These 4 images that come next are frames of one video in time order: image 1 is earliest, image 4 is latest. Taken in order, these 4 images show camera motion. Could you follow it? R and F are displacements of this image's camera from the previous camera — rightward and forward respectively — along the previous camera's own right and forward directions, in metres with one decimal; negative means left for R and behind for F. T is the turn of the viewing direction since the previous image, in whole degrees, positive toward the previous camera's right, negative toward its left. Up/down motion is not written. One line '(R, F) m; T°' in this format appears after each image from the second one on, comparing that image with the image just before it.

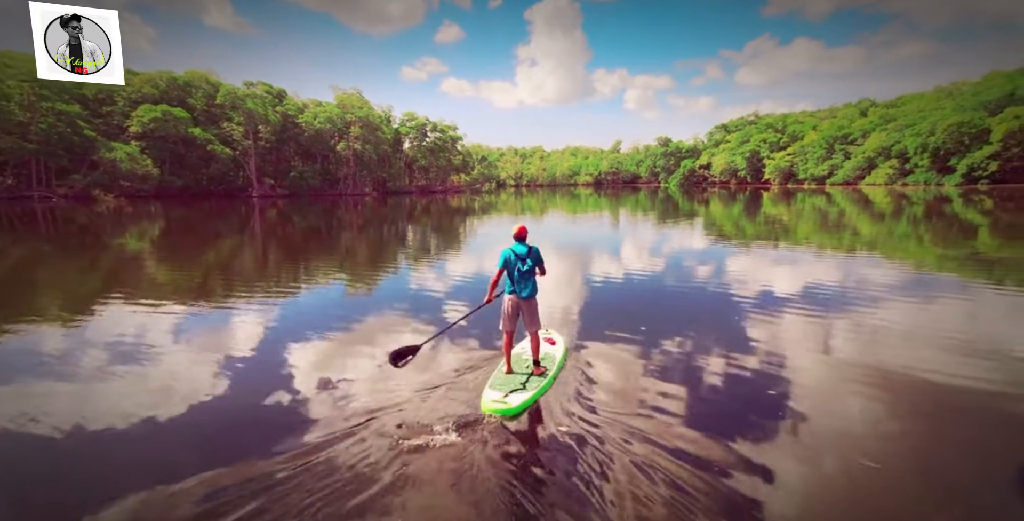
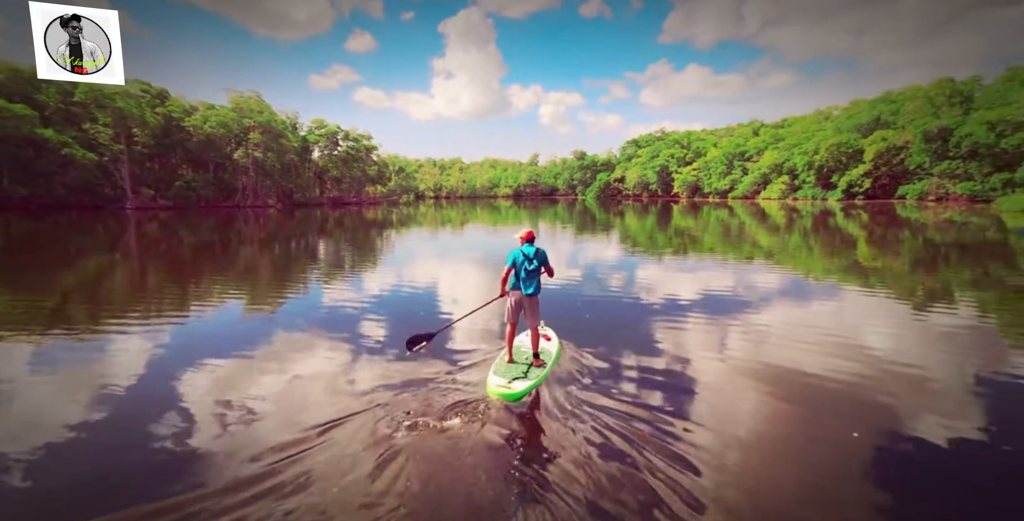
(0.0, +0.4) m; +9°
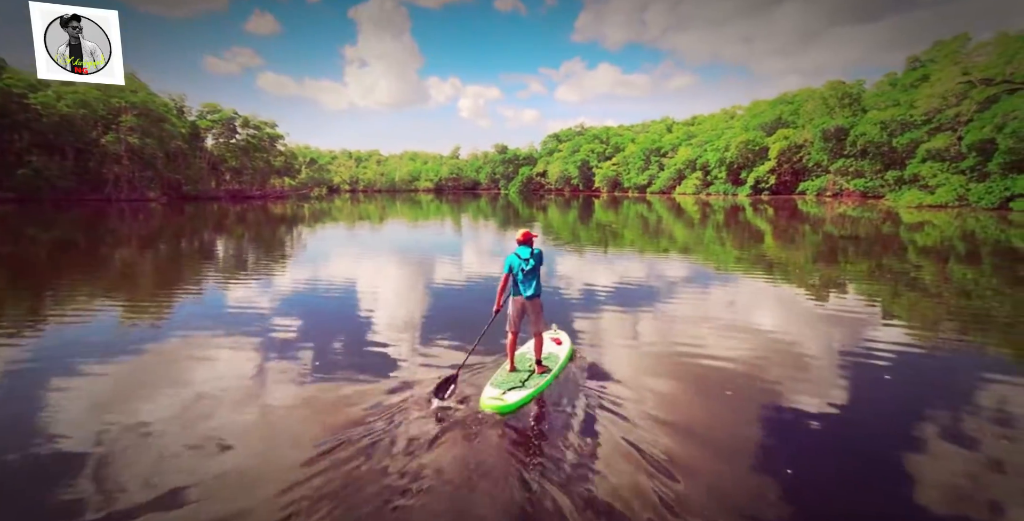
(0.0, +0.7) m; +9°
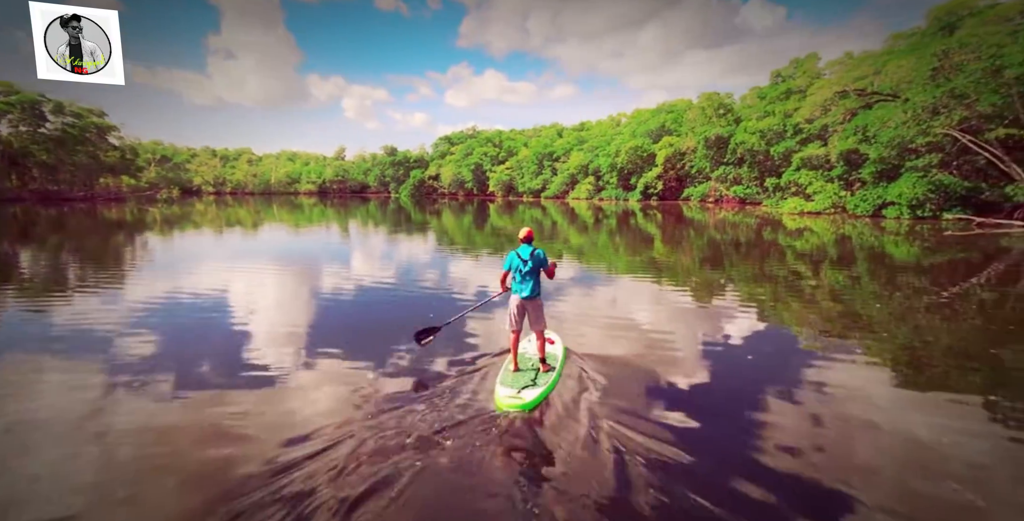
(0.0, +1.1) m; +12°
